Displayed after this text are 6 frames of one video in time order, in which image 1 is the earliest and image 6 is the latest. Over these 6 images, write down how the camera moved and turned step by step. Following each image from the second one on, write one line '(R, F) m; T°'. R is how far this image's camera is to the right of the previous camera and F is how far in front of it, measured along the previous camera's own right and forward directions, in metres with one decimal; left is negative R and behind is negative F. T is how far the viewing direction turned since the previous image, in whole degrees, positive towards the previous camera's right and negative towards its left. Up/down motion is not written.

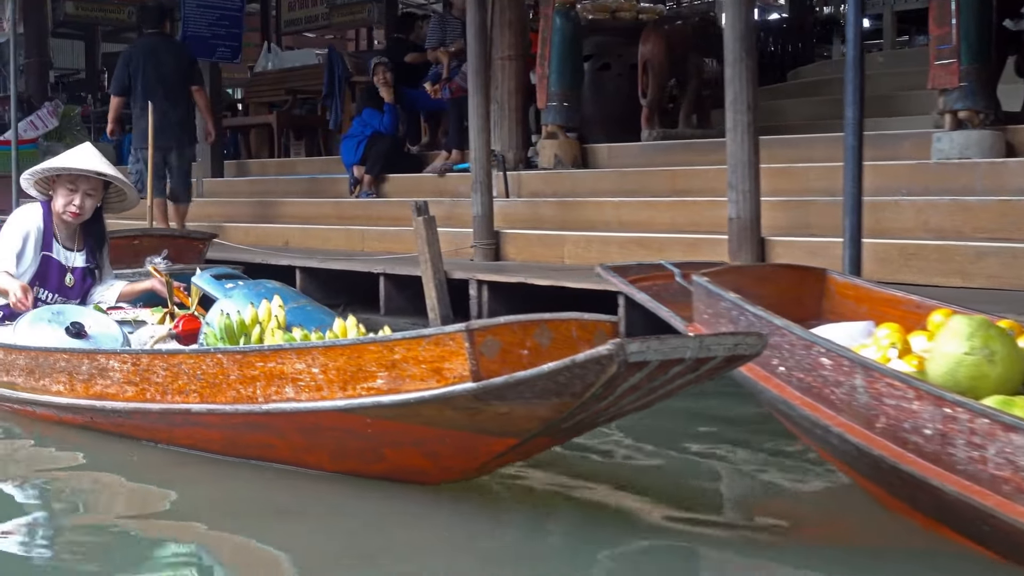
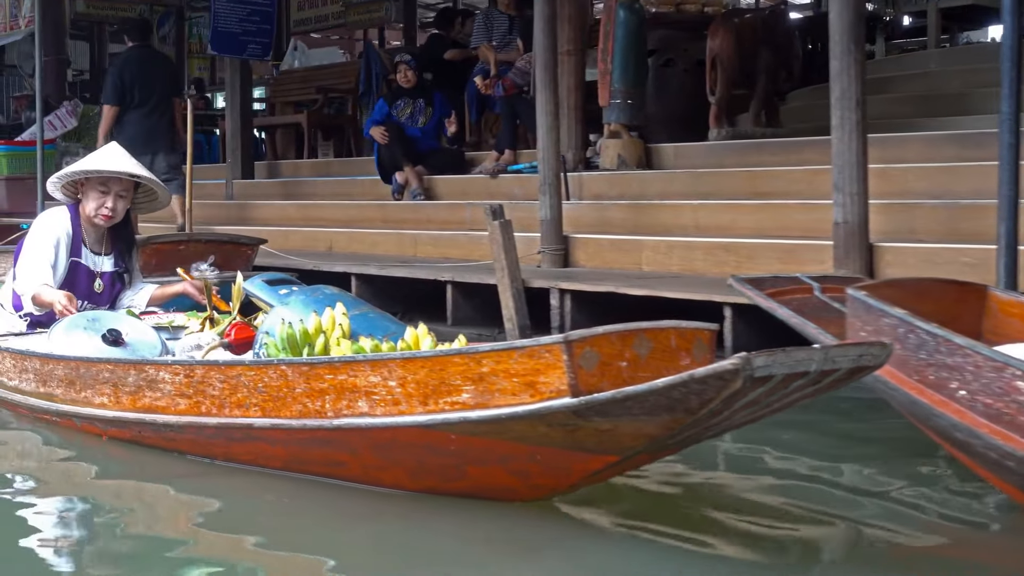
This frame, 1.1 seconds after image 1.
(-0.2, +0.2) m; +1°
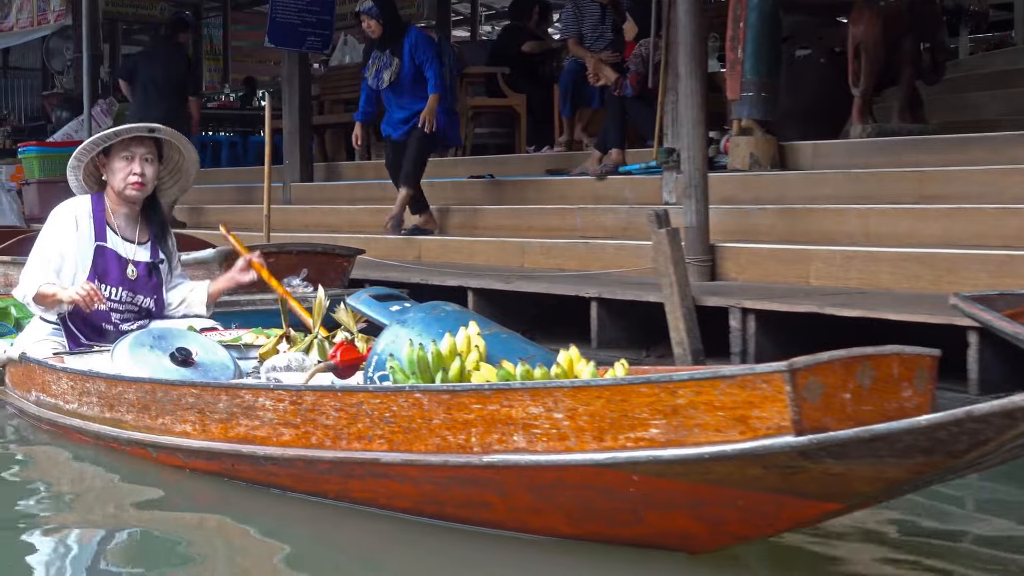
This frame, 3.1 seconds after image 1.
(-0.4, +0.5) m; +1°
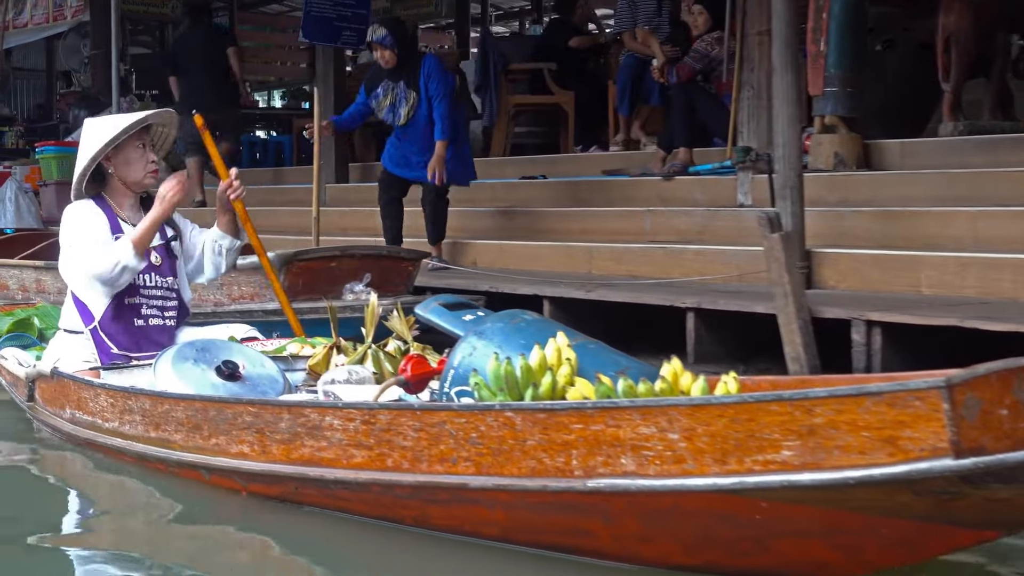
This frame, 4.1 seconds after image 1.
(-0.2, +0.3) m; +1°
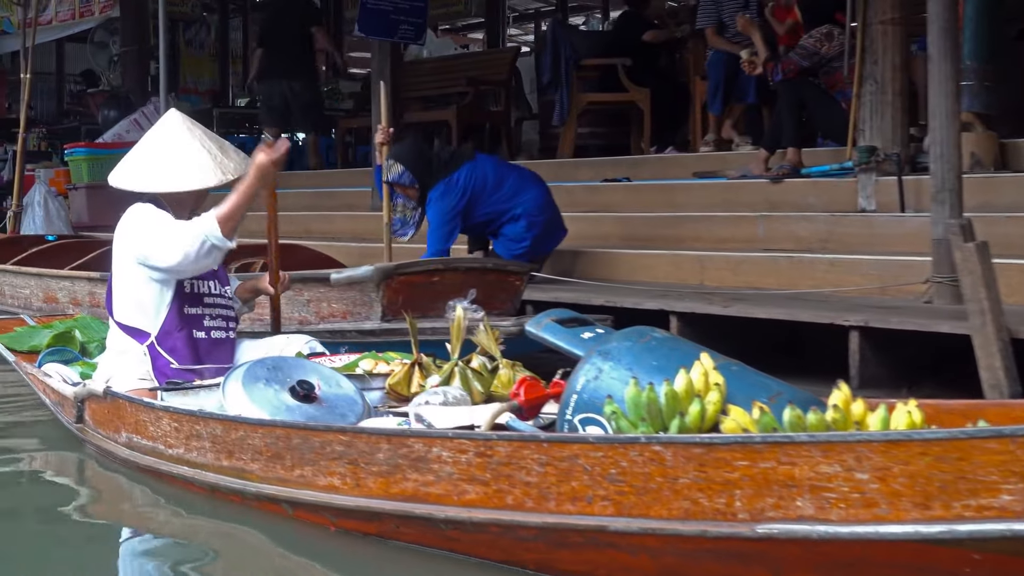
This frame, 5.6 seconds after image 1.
(-0.3, +0.4) m; 0°
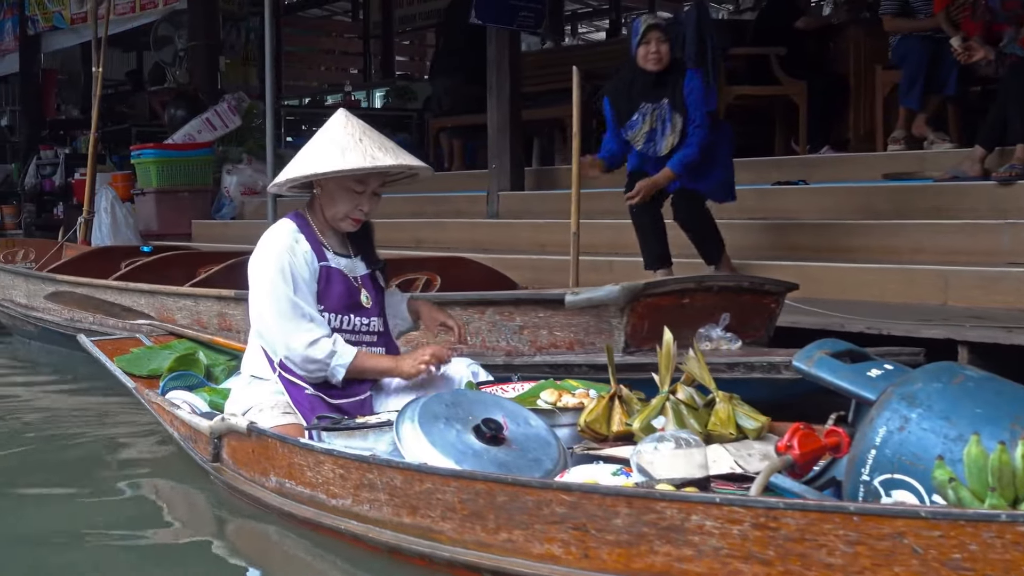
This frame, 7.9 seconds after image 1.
(-0.4, +0.6) m; -1°
